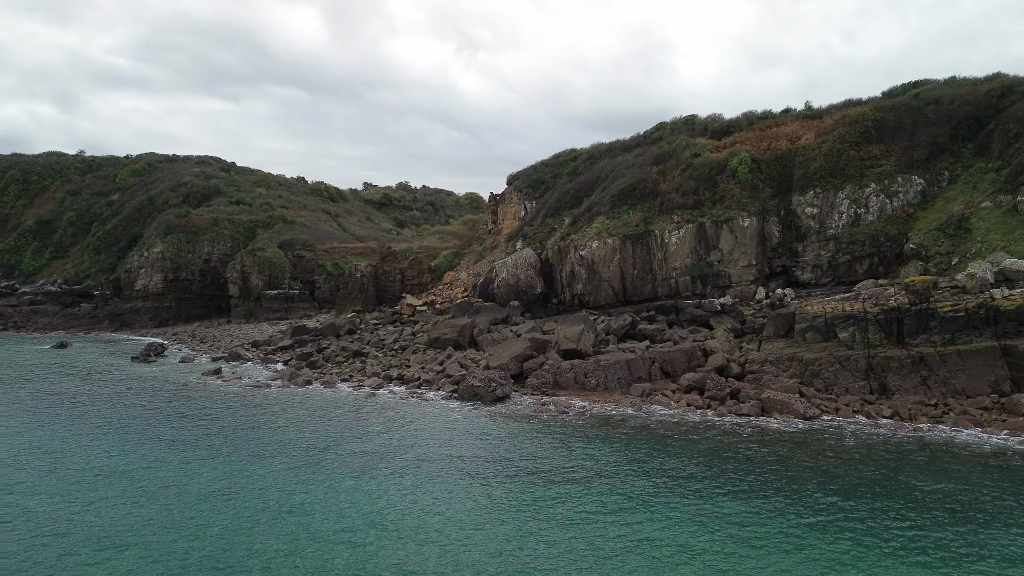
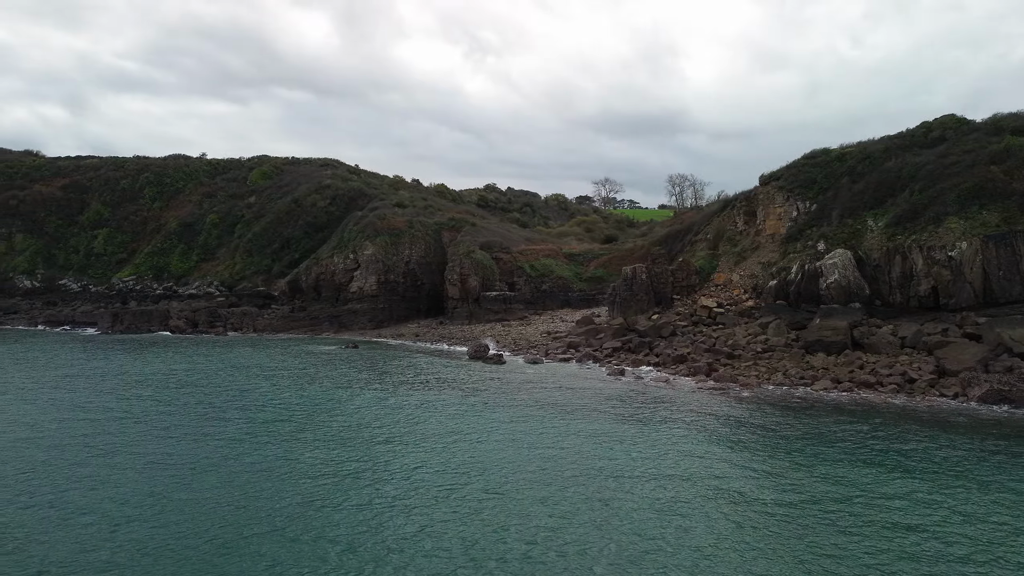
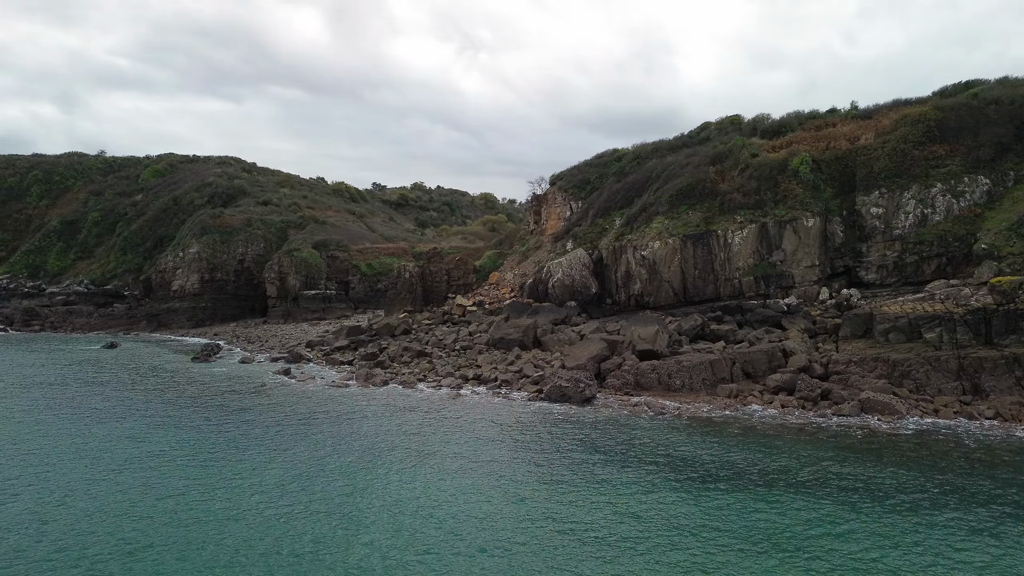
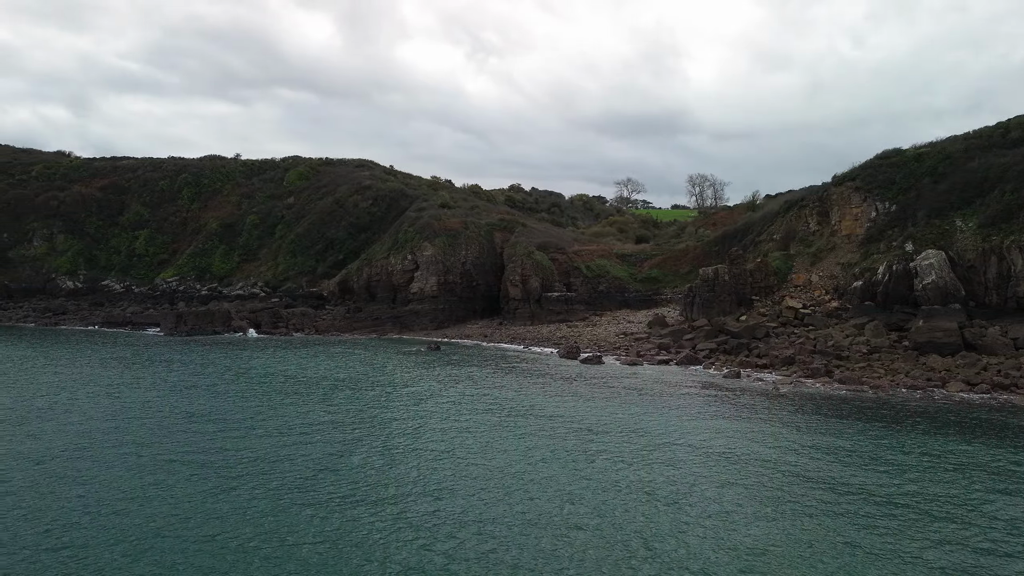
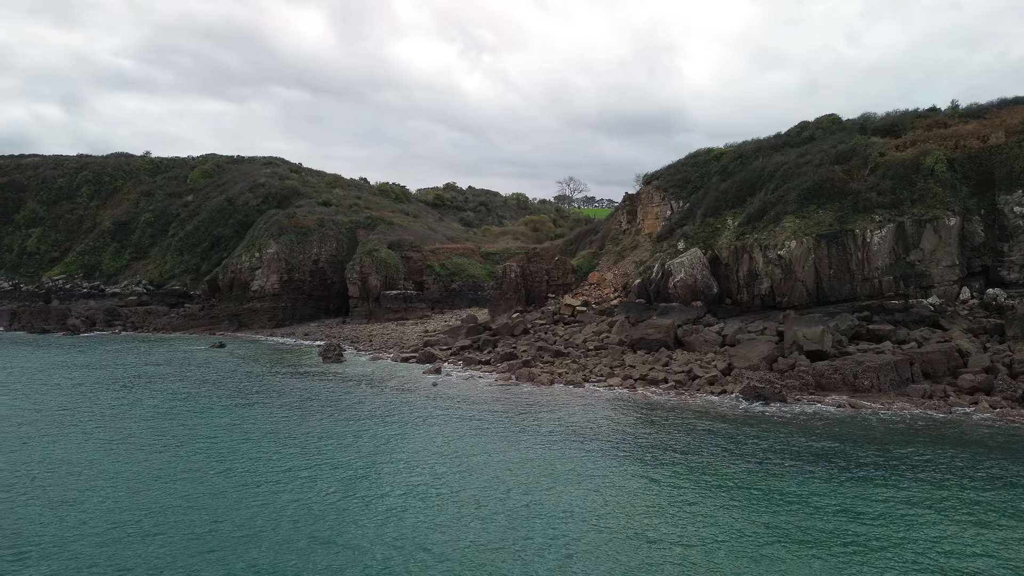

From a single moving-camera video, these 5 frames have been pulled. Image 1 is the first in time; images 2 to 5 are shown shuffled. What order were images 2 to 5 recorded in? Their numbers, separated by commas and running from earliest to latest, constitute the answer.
3, 5, 2, 4
